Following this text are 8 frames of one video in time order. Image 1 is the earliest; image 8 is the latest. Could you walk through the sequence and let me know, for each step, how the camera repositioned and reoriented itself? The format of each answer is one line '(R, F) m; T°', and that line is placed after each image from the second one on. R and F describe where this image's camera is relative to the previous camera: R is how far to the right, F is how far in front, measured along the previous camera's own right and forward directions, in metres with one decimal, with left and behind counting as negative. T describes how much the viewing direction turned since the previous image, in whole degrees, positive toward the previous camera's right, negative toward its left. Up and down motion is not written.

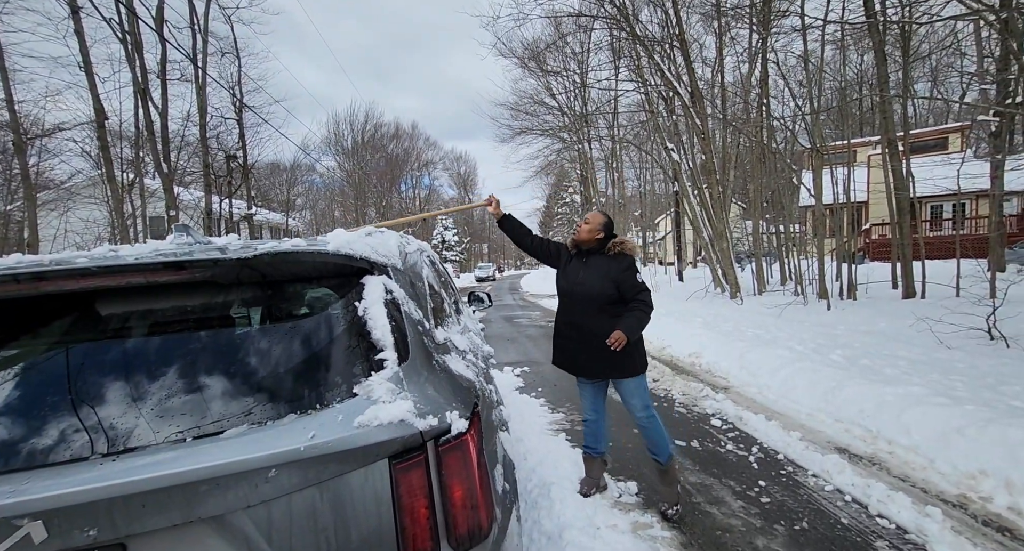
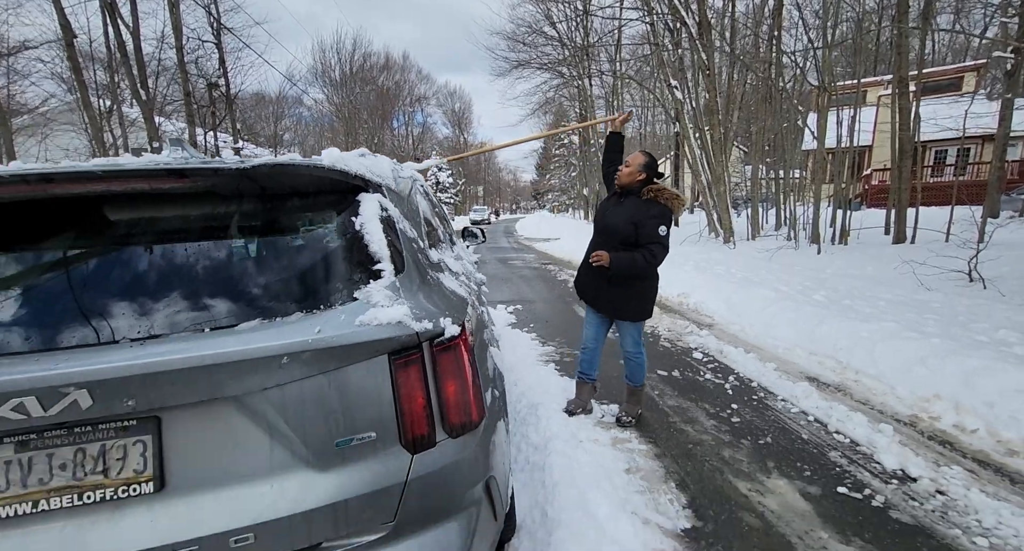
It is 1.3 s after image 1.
(0.0, -0.1) m; +1°
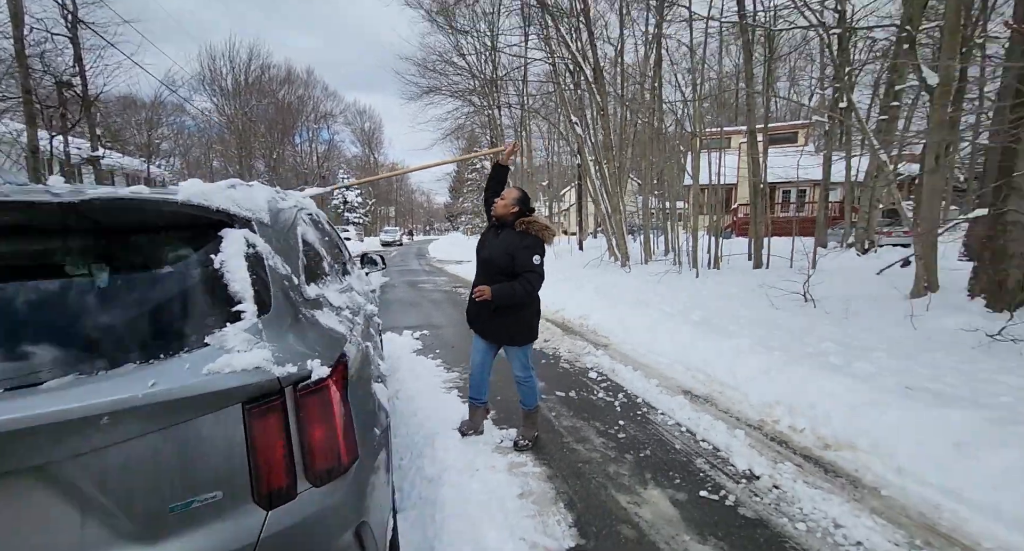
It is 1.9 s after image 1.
(+0.1, -0.1) m; +11°
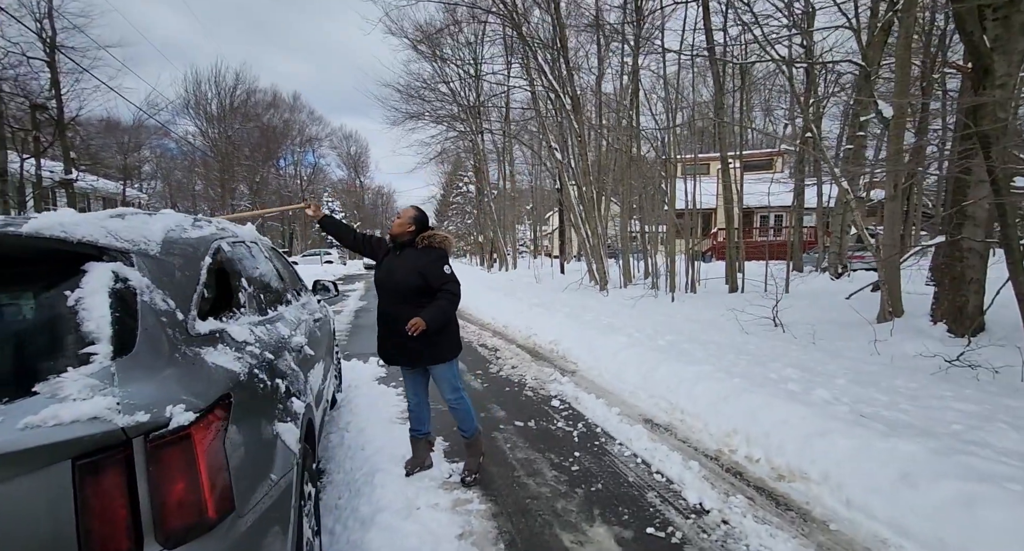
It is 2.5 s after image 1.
(+0.3, +0.1) m; +2°
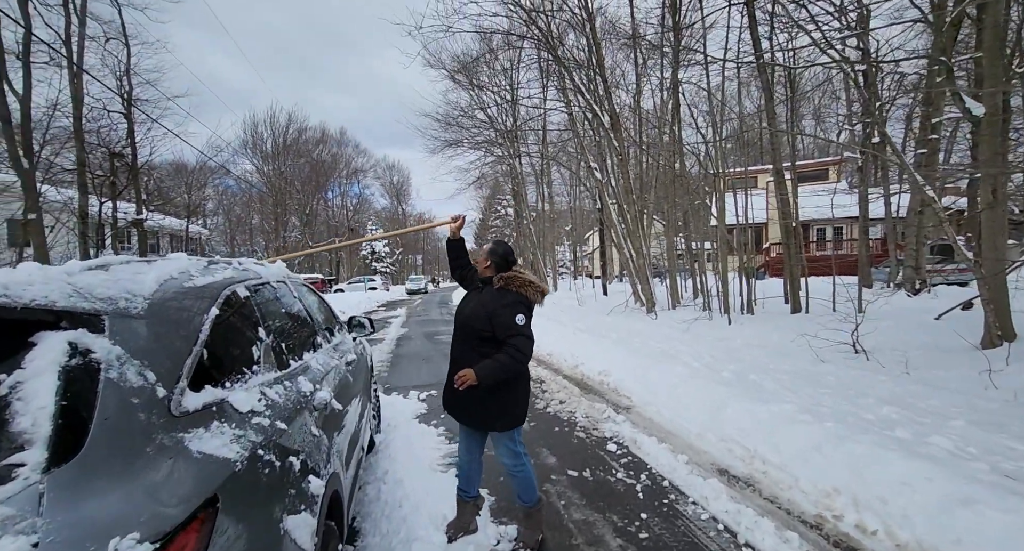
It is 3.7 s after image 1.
(-0.1, +0.4) m; -5°
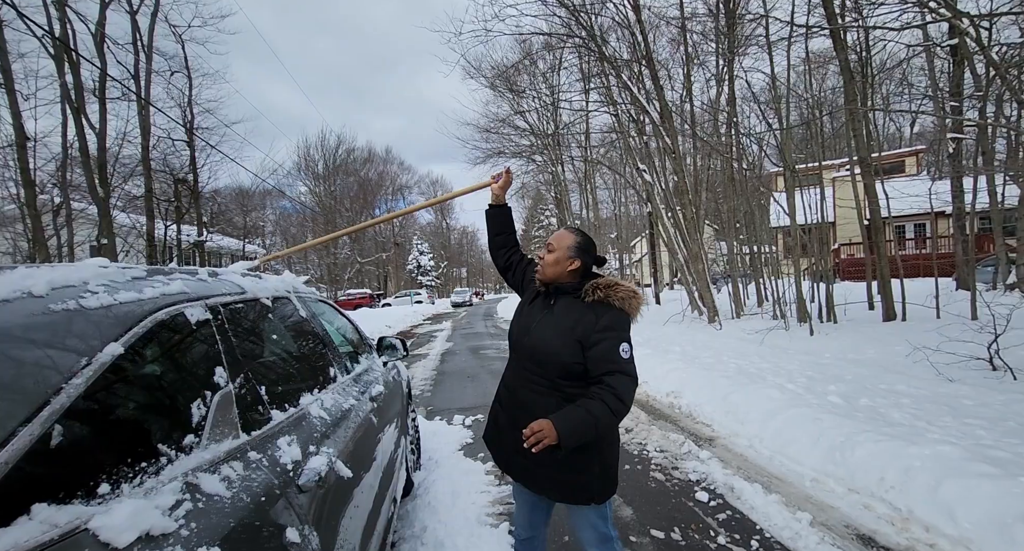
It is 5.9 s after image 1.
(-0.1, +0.7) m; -6°
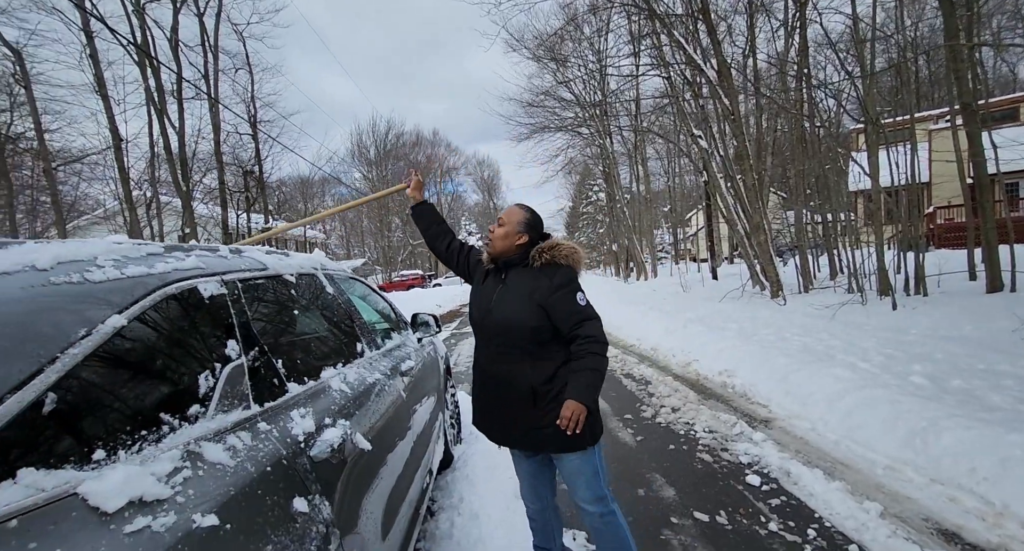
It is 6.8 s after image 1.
(+0.1, +0.1) m; -6°
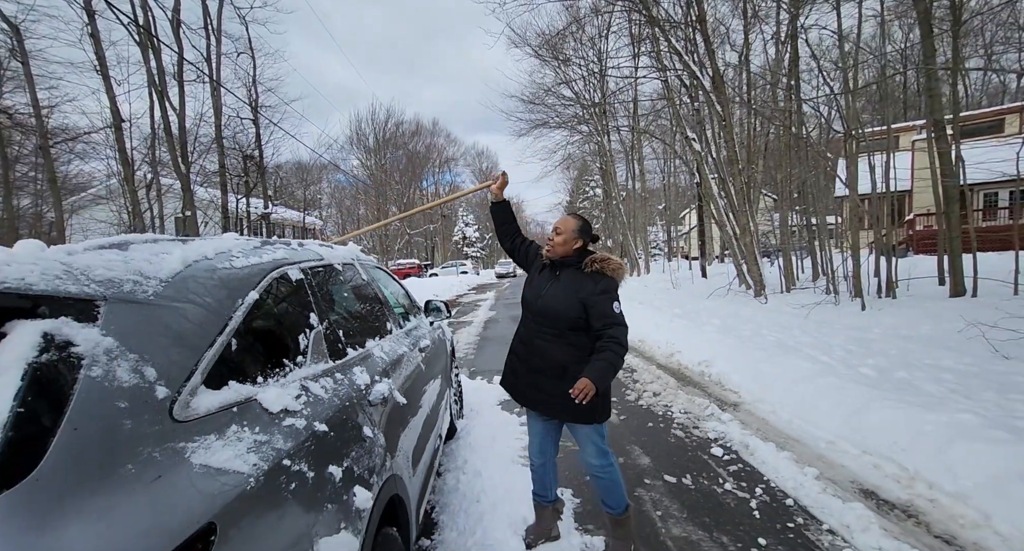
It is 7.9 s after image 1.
(-0.1, -0.5) m; +1°
